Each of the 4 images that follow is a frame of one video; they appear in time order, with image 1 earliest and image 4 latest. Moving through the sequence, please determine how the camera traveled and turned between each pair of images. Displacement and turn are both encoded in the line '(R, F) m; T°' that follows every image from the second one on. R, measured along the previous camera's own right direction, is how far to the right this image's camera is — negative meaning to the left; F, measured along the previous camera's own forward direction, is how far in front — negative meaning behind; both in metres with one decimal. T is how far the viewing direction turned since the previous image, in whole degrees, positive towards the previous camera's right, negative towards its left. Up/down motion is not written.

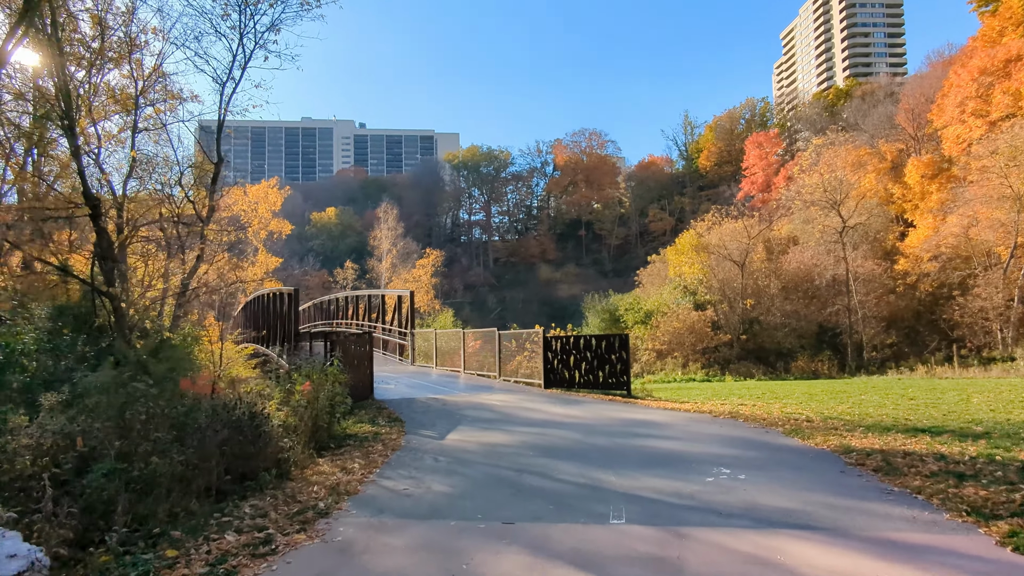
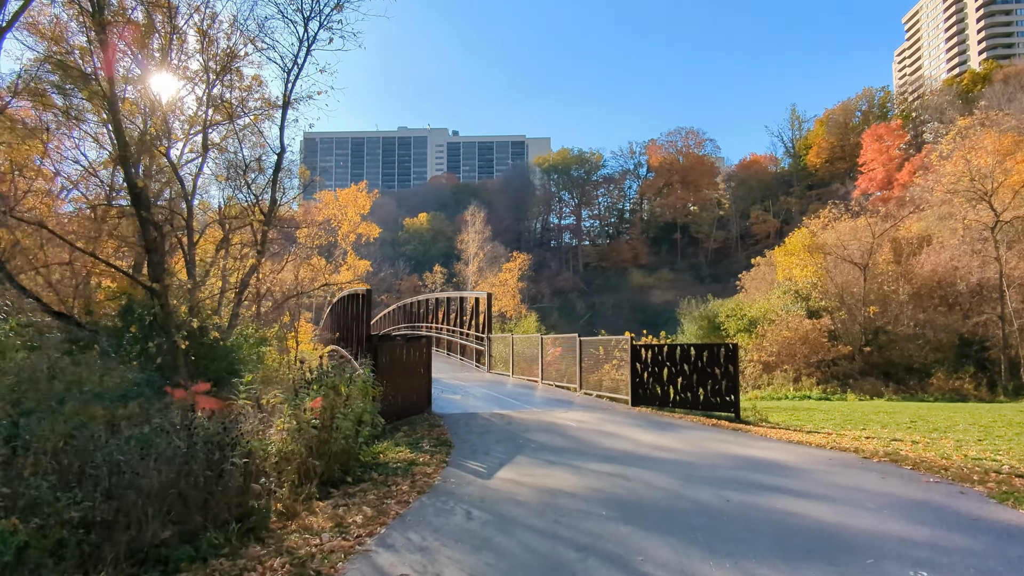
(+0.2, +1.5) m; -9°
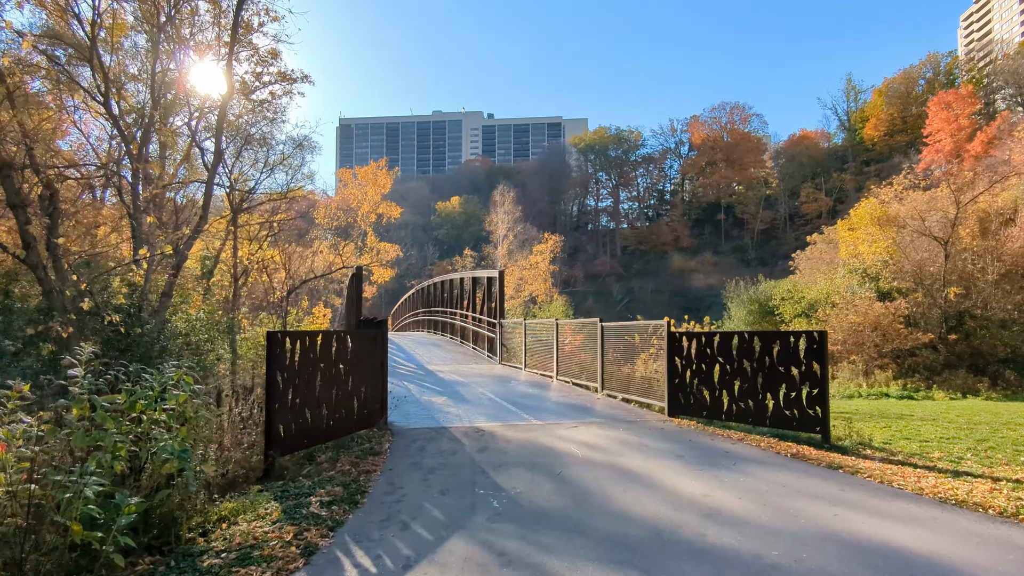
(+0.5, +2.5) m; -4°
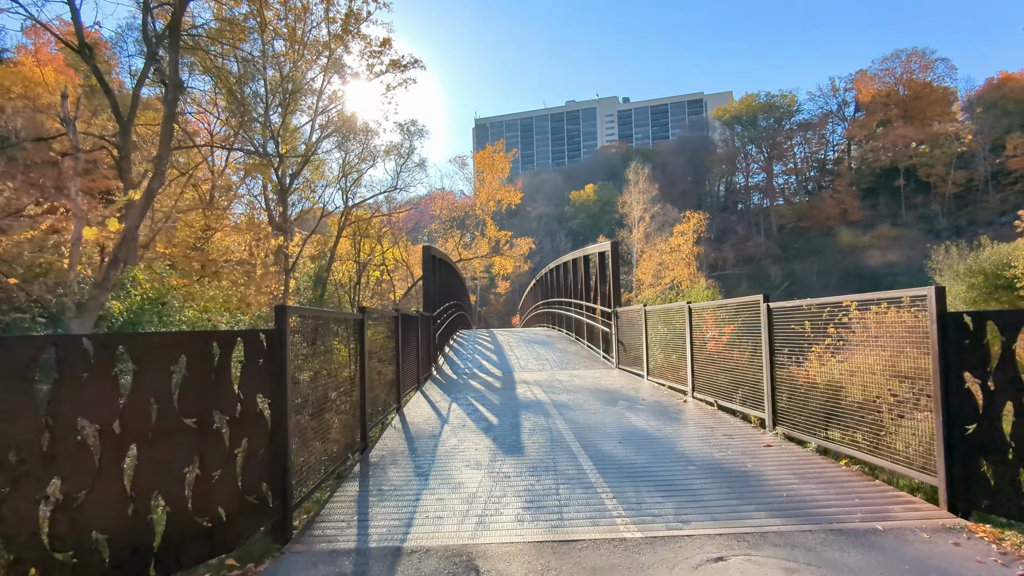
(+0.5, +3.6) m; -13°
